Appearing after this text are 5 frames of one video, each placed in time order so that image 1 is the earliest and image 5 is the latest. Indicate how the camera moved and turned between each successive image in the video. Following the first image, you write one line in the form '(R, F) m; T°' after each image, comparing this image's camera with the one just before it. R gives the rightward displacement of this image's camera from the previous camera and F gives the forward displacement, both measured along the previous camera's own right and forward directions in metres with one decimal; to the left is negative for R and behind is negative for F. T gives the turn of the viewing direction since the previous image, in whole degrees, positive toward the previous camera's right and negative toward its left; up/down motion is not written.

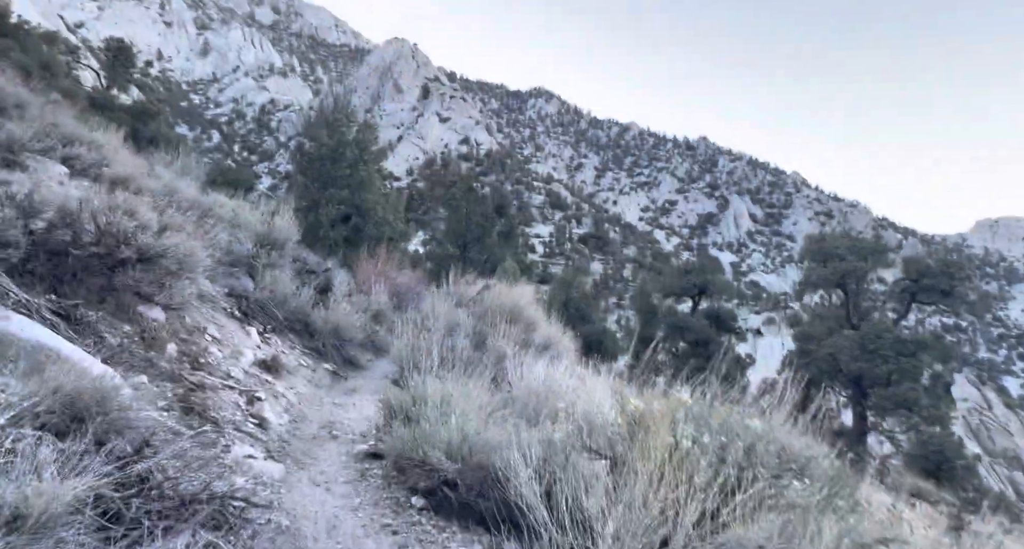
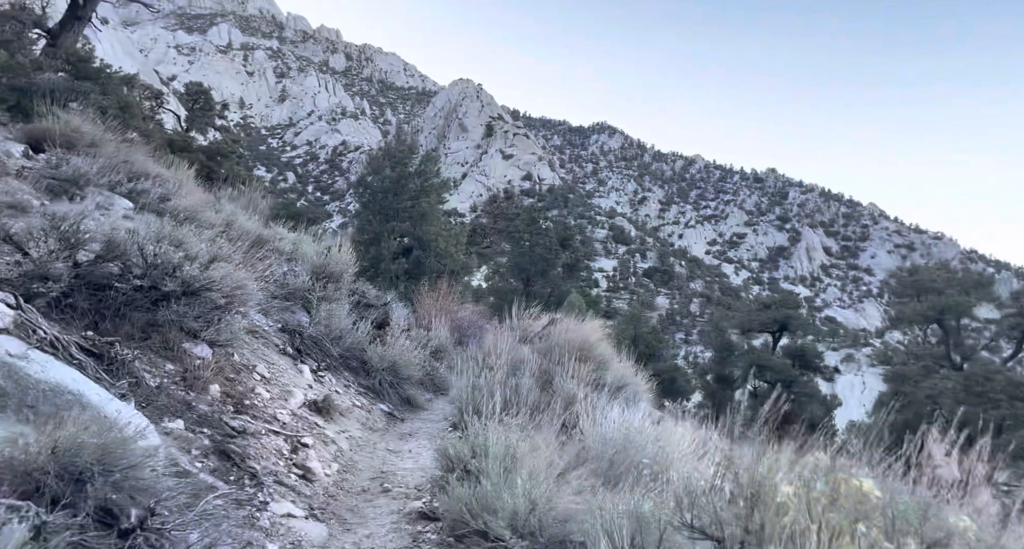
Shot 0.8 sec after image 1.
(-0.1, +0.6) m; -6°
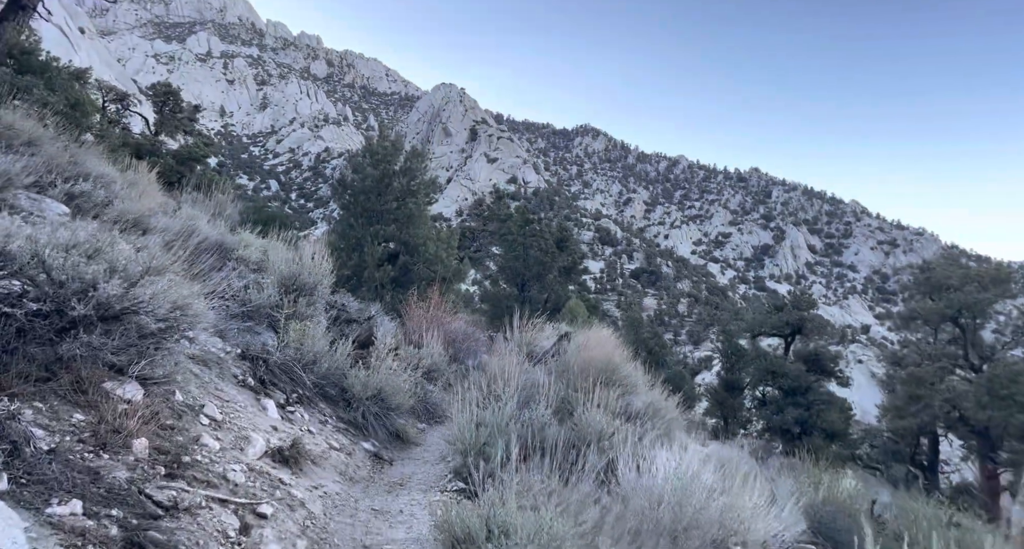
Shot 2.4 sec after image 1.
(-0.2, +1.1) m; +1°
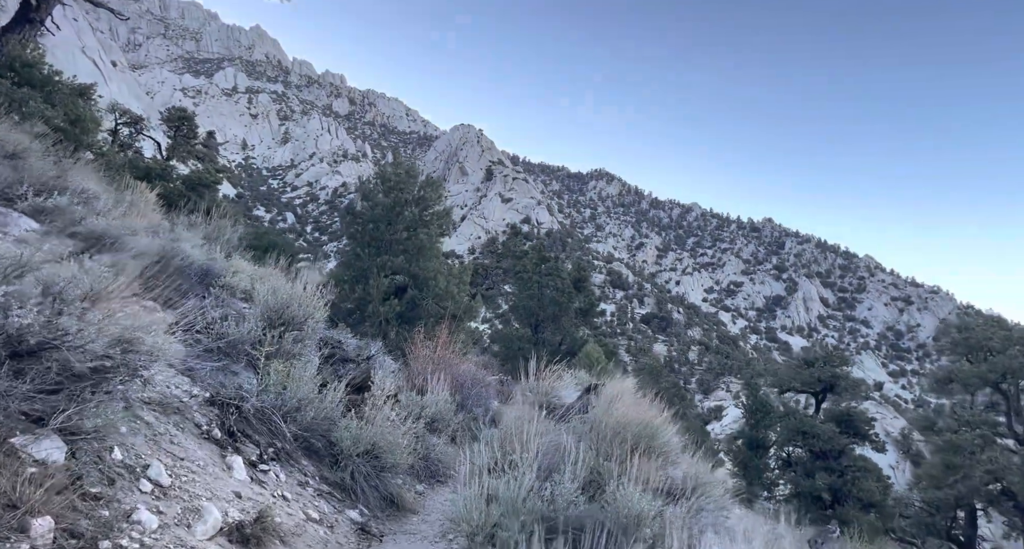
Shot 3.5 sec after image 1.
(-0.1, +0.9) m; -1°
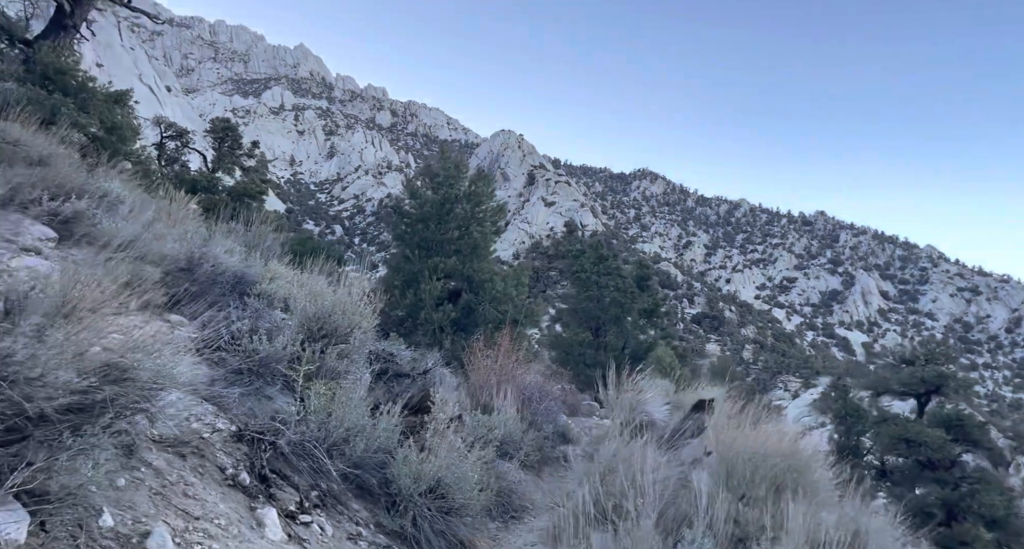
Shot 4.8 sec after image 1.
(-0.3, +1.0) m; -4°
